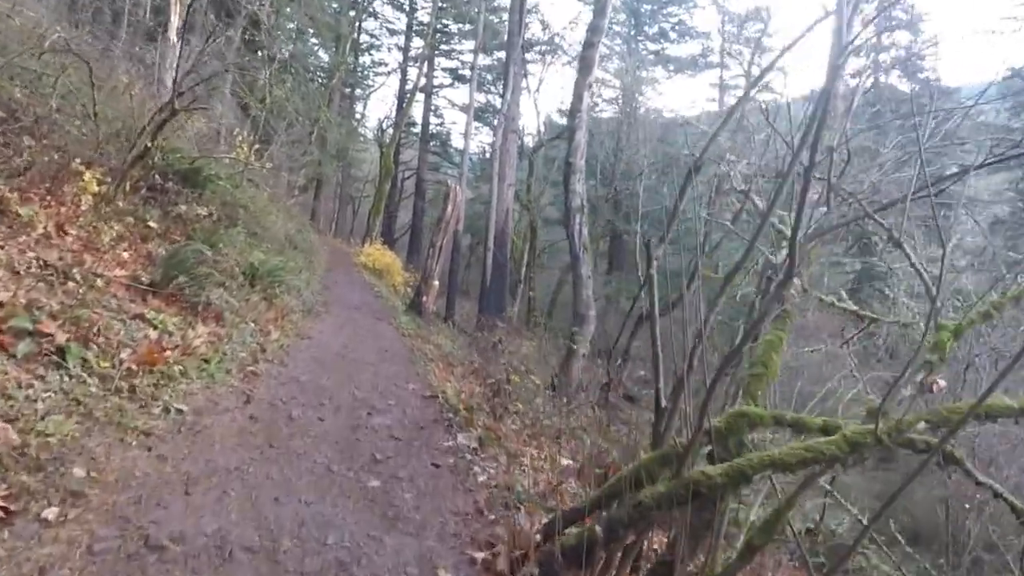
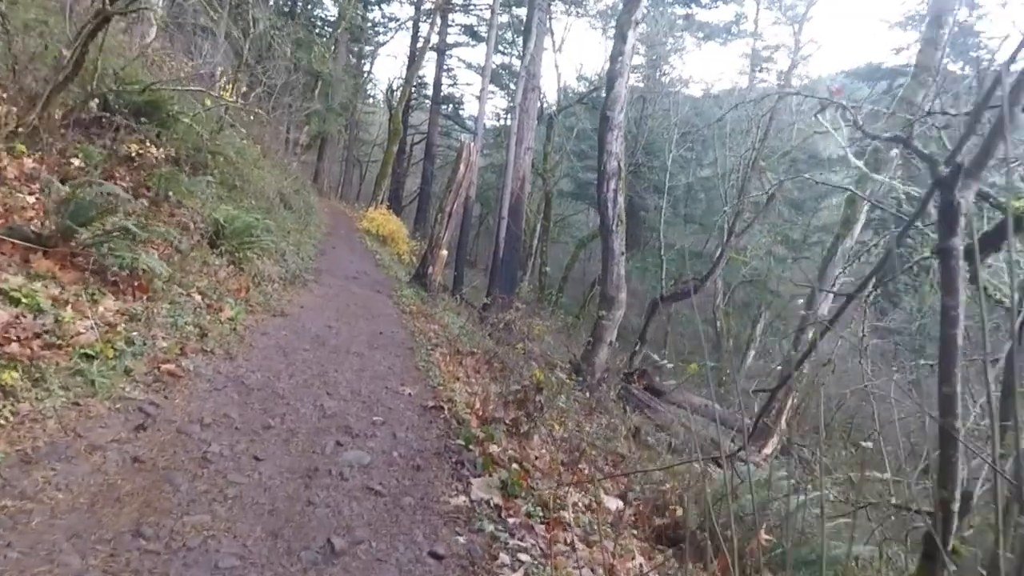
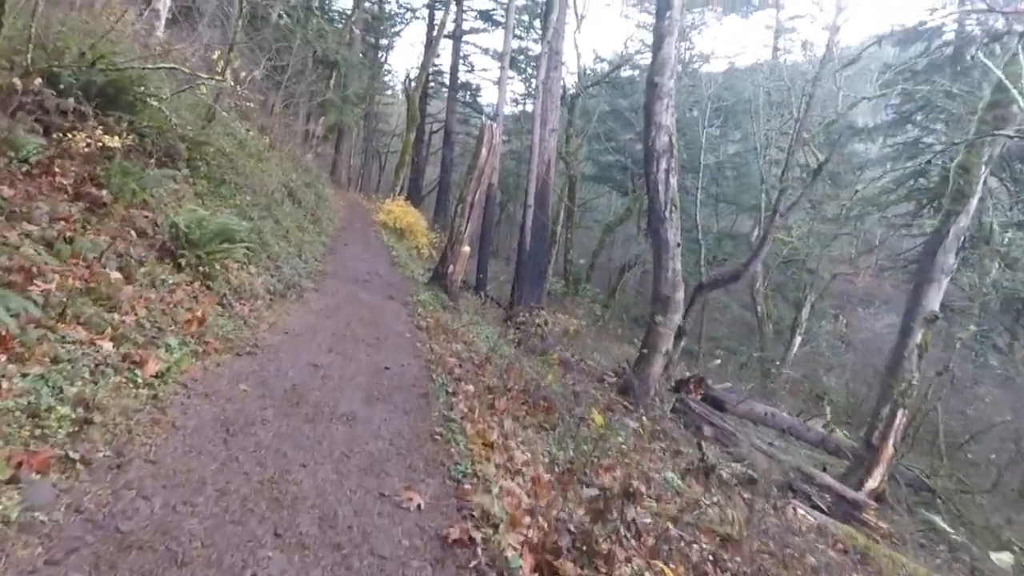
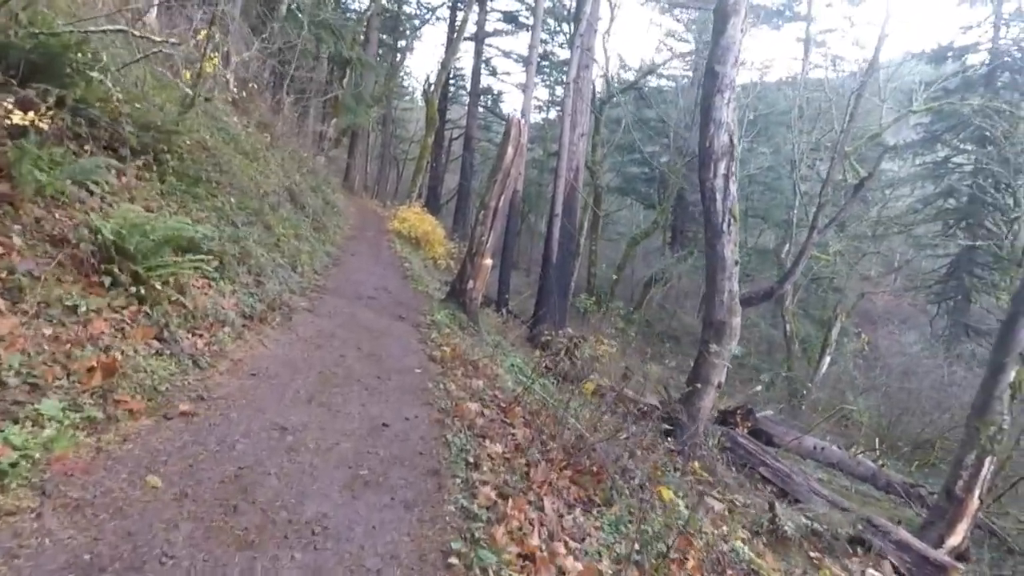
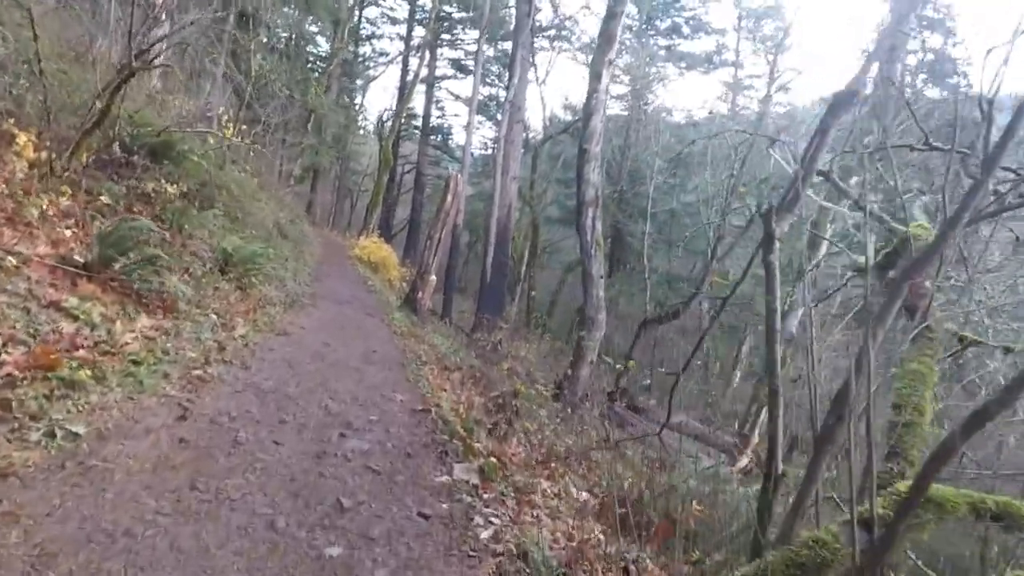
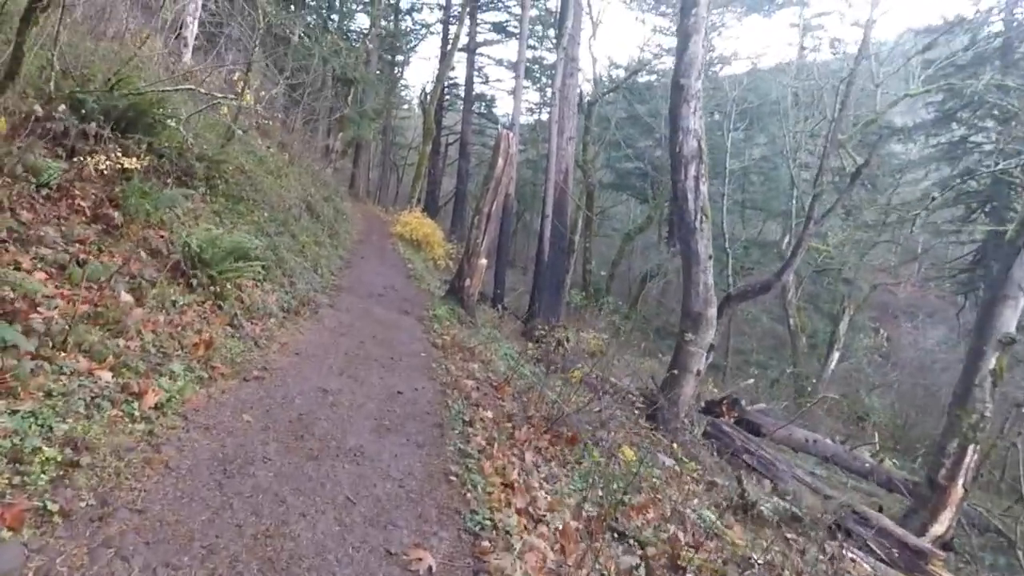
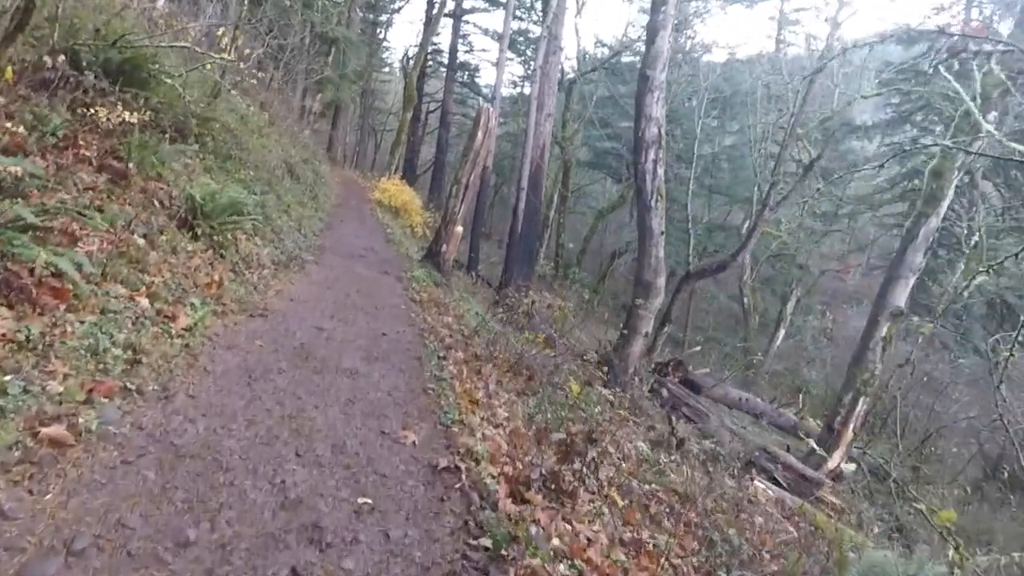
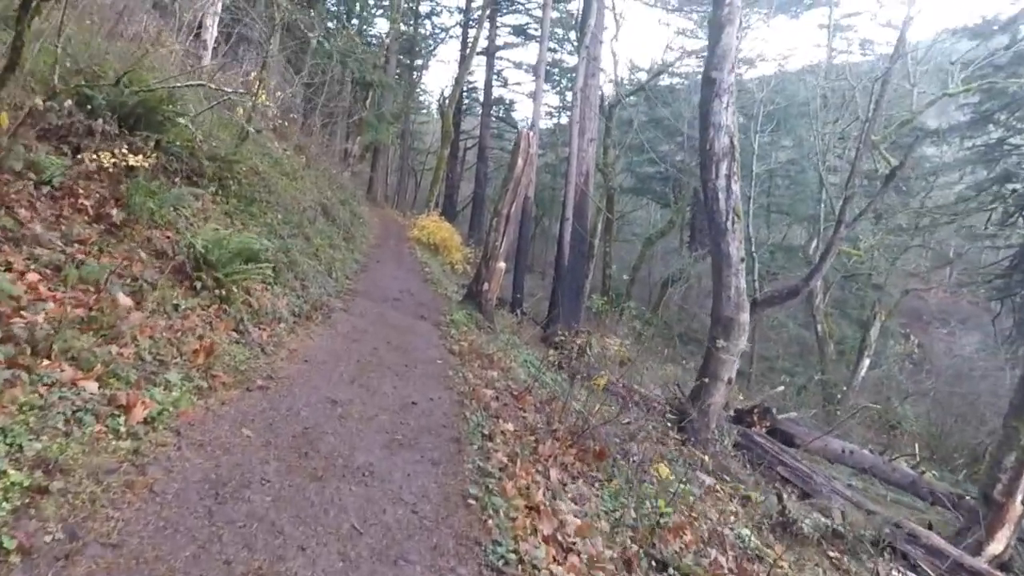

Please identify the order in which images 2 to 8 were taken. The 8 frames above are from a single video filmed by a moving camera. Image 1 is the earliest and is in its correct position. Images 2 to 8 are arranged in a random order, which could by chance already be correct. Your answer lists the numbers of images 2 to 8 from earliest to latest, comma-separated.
5, 2, 7, 3, 6, 8, 4
